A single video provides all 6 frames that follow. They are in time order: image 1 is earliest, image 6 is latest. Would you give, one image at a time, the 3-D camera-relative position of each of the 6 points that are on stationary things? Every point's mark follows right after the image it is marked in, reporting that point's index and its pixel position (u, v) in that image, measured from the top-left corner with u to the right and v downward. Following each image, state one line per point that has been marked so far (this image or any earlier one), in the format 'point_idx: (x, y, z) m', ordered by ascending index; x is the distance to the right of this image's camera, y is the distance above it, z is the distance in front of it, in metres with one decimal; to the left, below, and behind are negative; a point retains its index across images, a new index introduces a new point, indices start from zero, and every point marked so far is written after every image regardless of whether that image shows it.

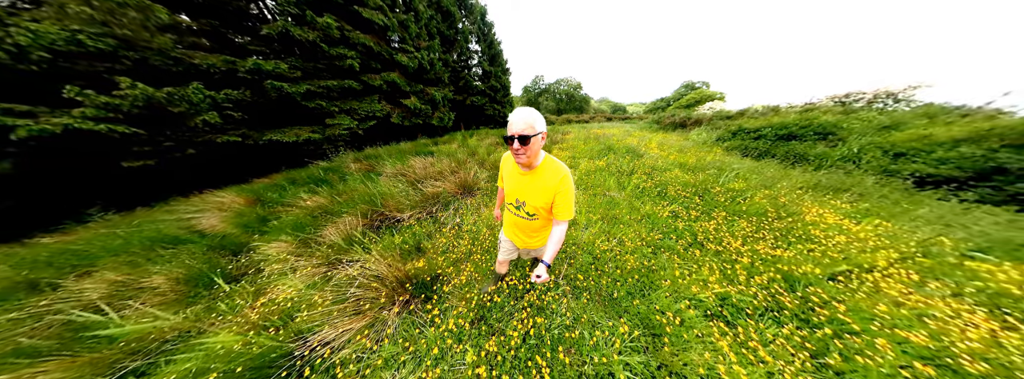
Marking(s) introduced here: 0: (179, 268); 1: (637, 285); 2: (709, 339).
0: (-4.0, -1.0, +2.1) m
1: (+1.2, -0.9, +1.7) m
2: (+1.5, -1.0, +1.3) m
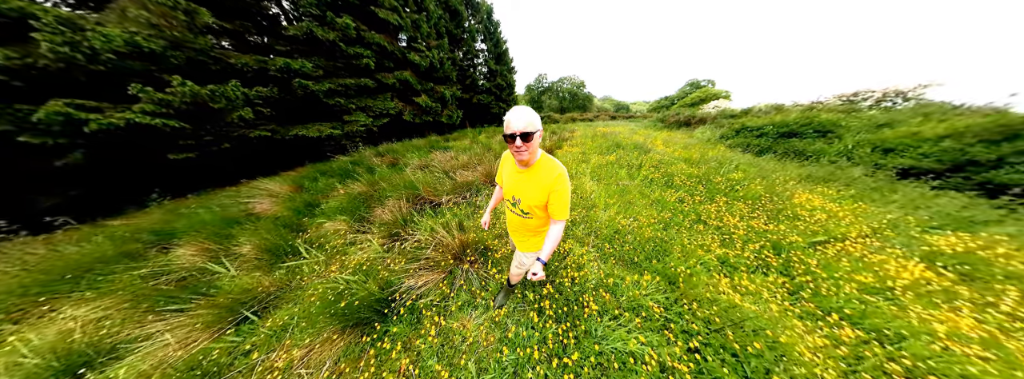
0: (-3.6, -0.7, +2.5) m
1: (+1.6, -0.7, +2.1) m
2: (+1.9, -0.9, +1.7) m
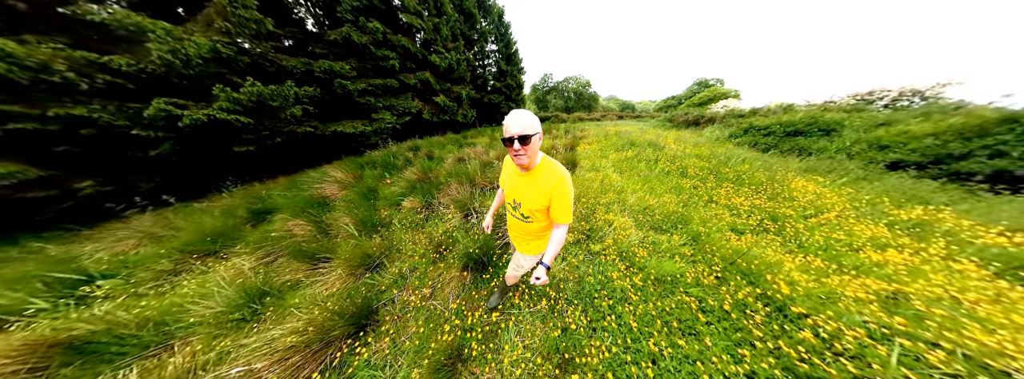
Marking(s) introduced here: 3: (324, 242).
0: (-2.8, -0.4, +3.1) m
1: (+2.4, -0.4, +2.6) m
2: (+2.7, -0.6, +2.2) m
3: (-2.6, -0.7, +2.5) m
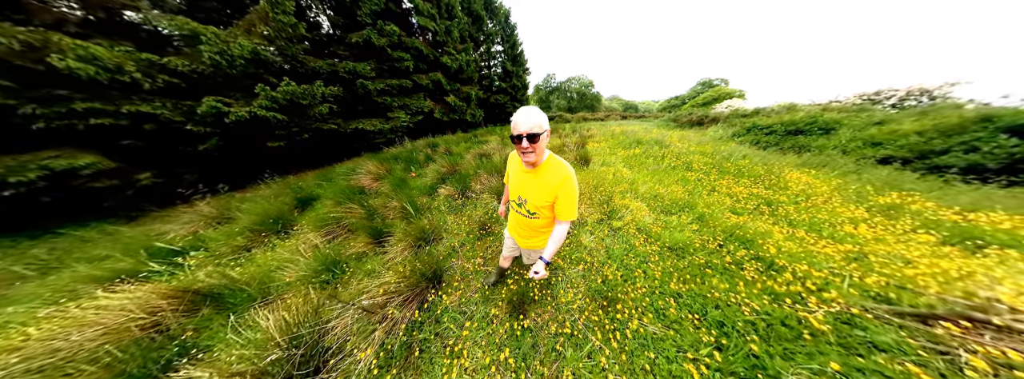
0: (-2.3, -0.2, +3.5) m
1: (+2.9, -0.3, +3.0) m
2: (+3.1, -0.4, +2.6) m
3: (-2.1, -0.4, +2.9) m
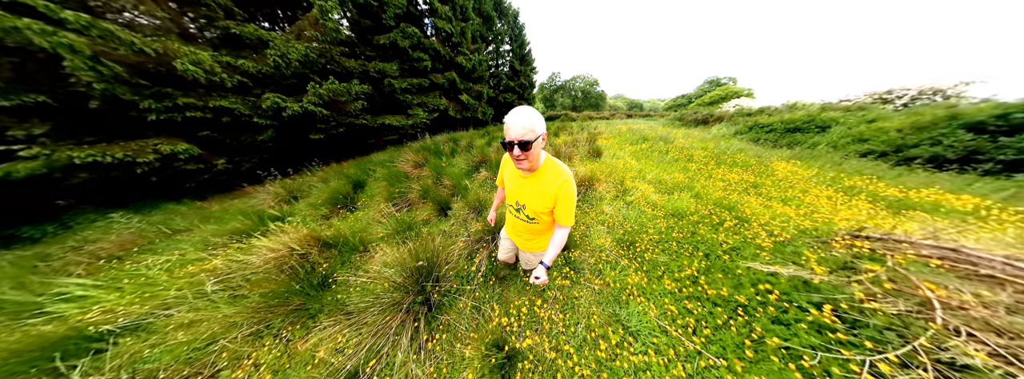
0: (-1.7, +0.2, +4.2) m
1: (+3.5, 0.0, +3.6) m
2: (+3.7, -0.1, +3.2) m
3: (-1.5, -0.1, +3.6) m
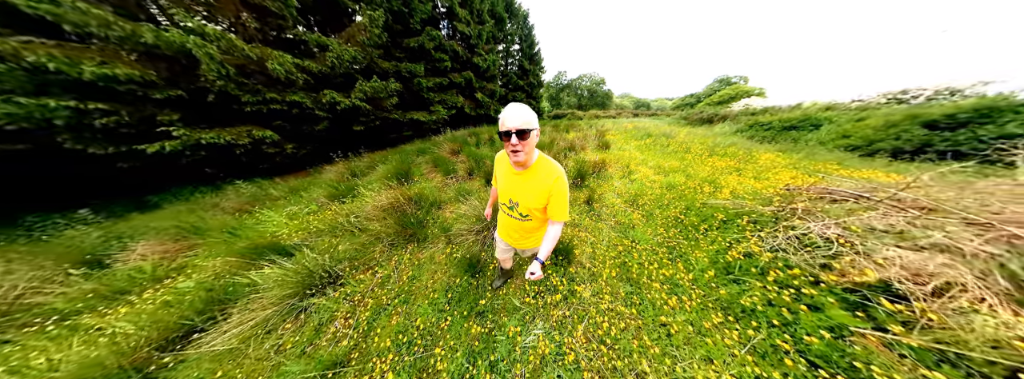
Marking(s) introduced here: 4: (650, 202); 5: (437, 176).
0: (-1.0, +0.7, +5.1) m
1: (+4.2, +0.5, +4.5) m
2: (+4.4, +0.3, +4.1) m
3: (-0.8, +0.5, +4.5) m
4: (+2.3, -0.3, +3.0) m
5: (-2.2, +0.3, +4.8) m
